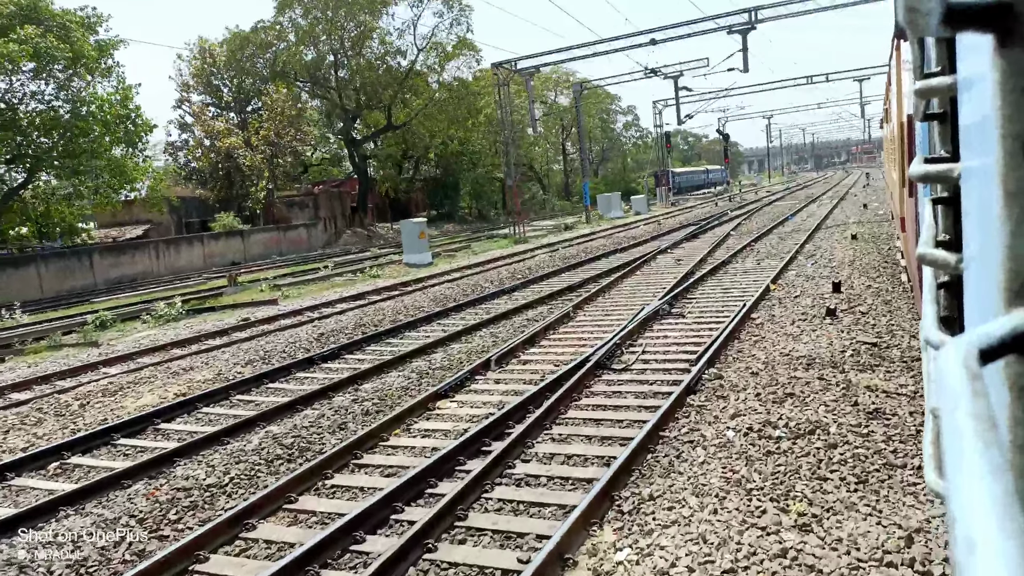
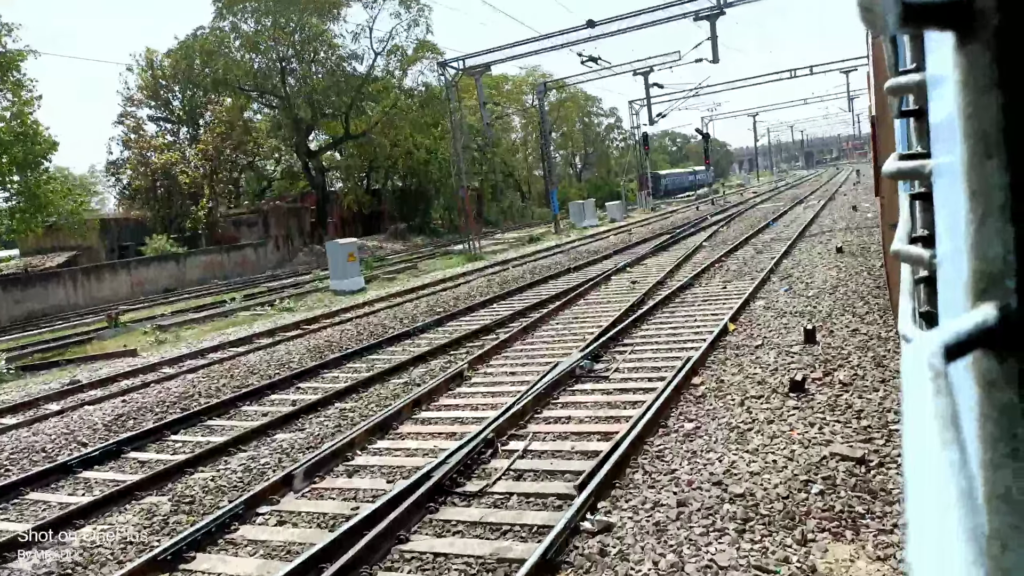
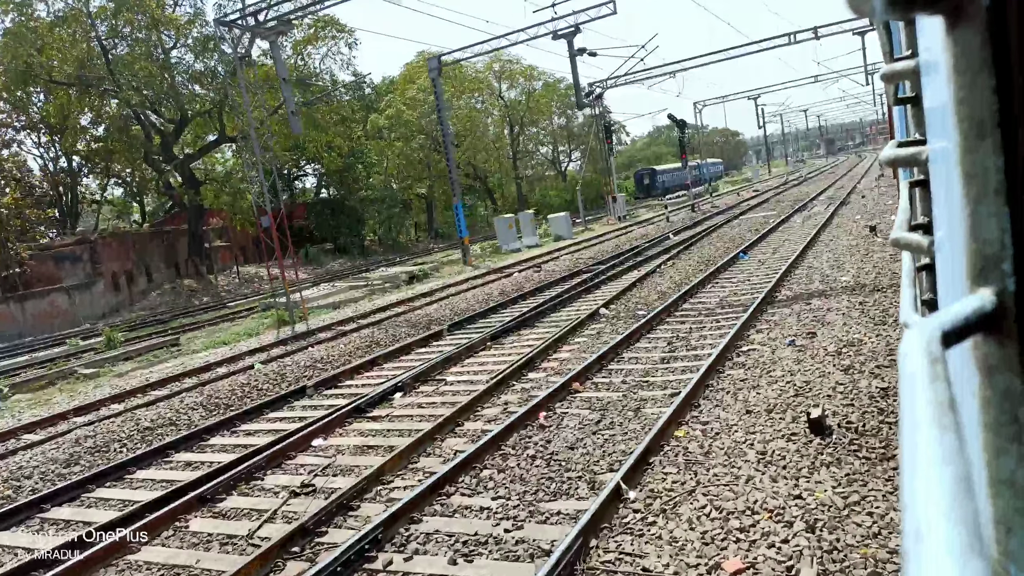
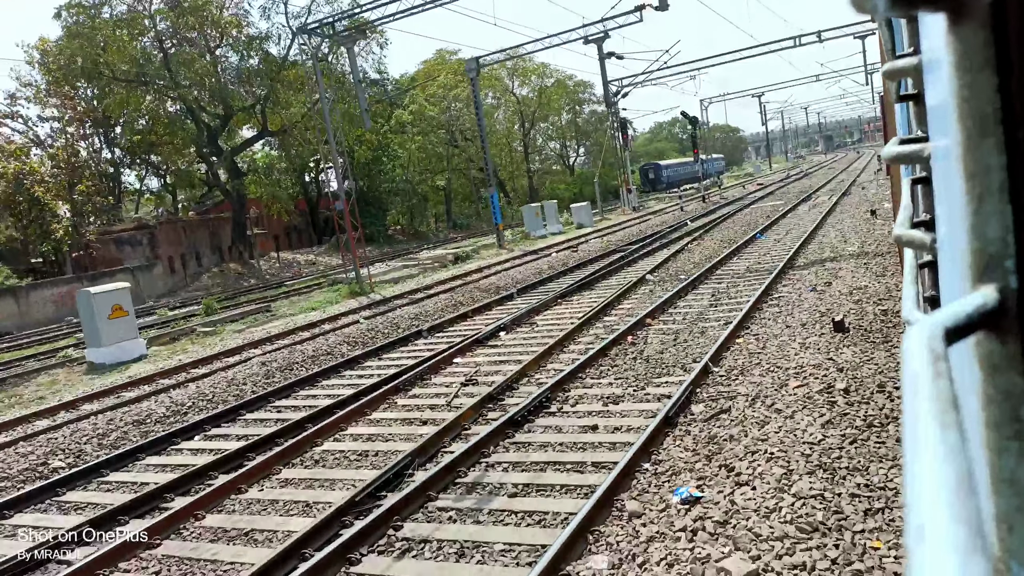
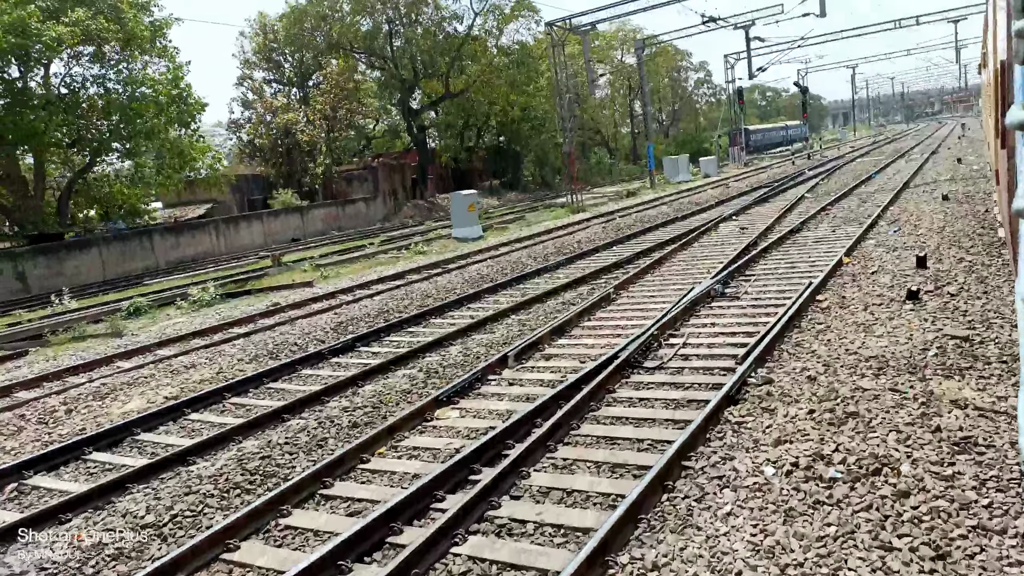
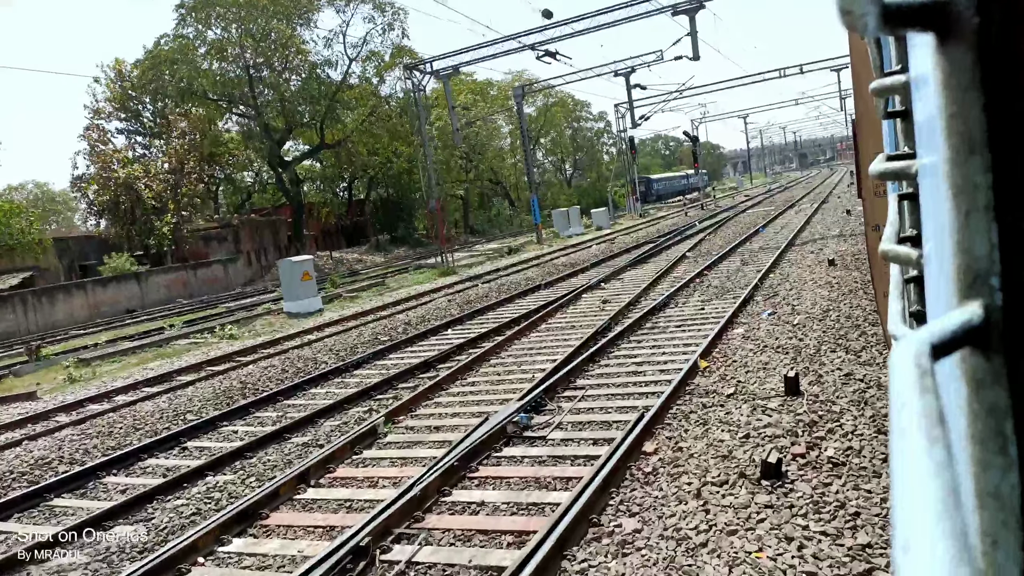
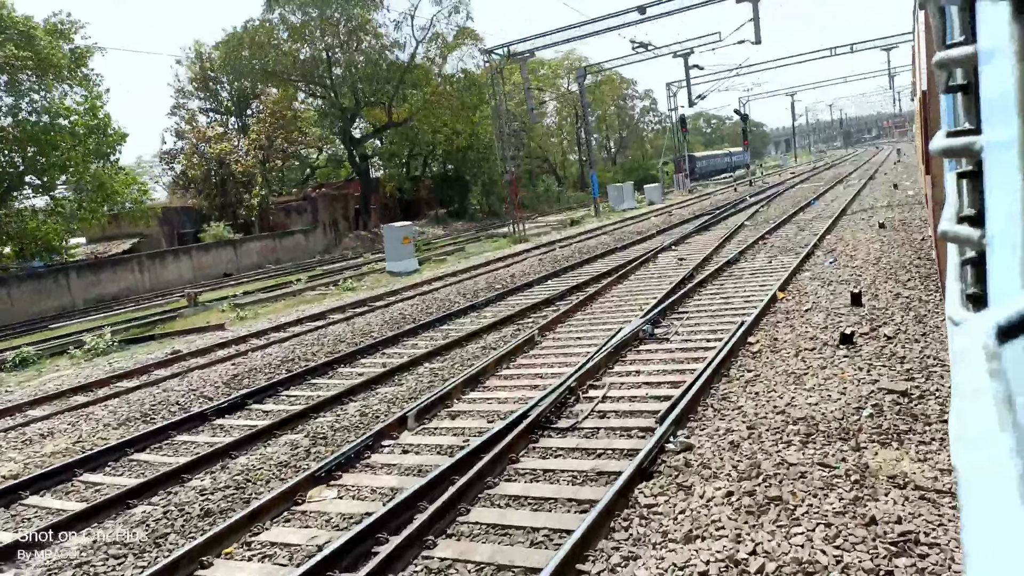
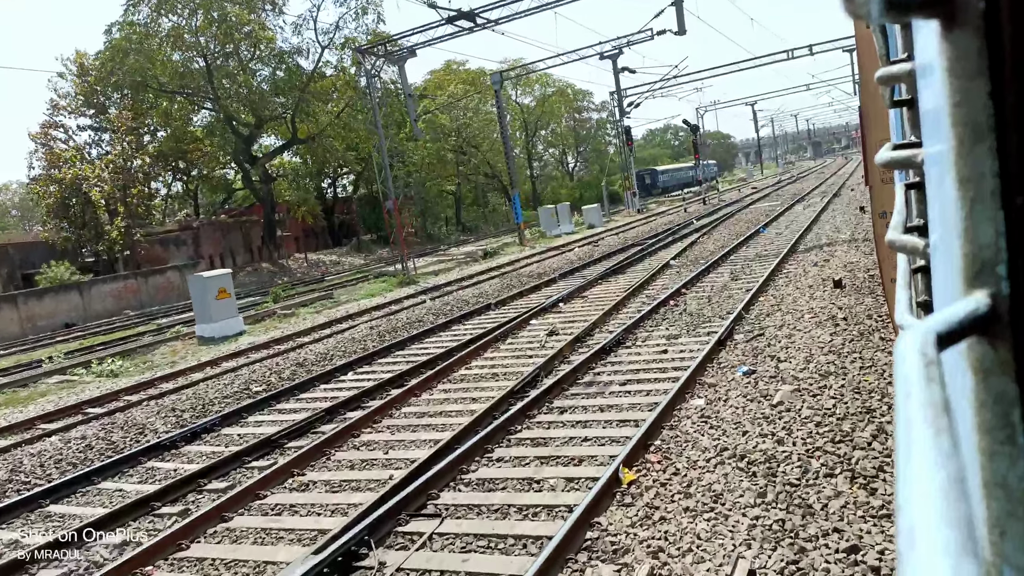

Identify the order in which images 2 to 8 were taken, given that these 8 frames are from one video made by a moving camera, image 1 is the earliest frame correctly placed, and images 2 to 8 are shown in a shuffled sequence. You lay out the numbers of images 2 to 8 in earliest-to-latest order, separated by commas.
5, 7, 2, 6, 8, 4, 3
